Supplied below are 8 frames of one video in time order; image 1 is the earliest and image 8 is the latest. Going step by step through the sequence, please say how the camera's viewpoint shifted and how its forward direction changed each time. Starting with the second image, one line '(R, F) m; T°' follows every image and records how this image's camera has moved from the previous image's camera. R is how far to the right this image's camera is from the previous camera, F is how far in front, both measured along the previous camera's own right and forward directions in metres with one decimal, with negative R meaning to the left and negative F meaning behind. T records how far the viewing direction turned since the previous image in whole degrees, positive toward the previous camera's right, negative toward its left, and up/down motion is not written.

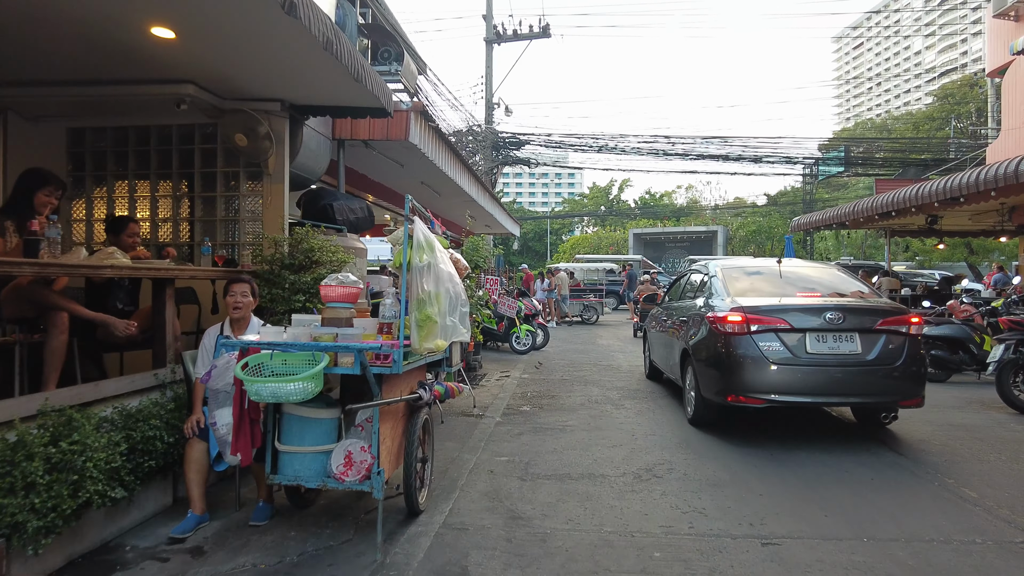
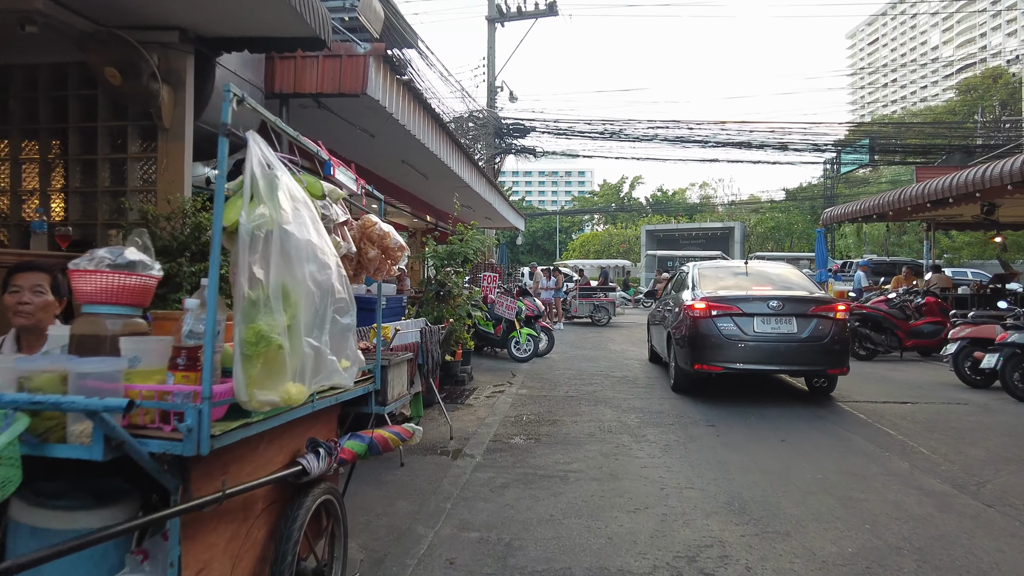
(+0.2, +1.5) m; -1°
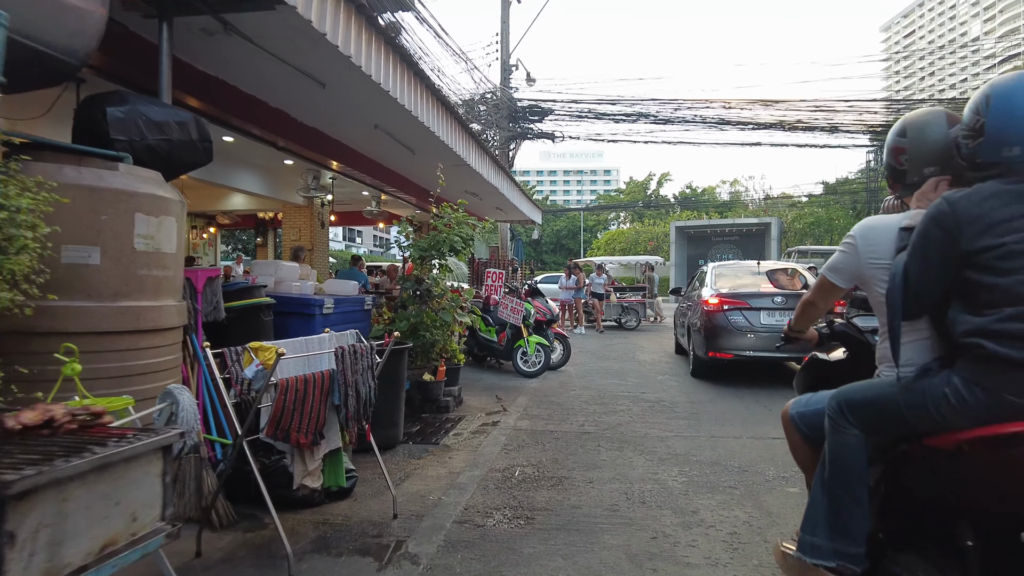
(+0.2, +1.8) m; -2°
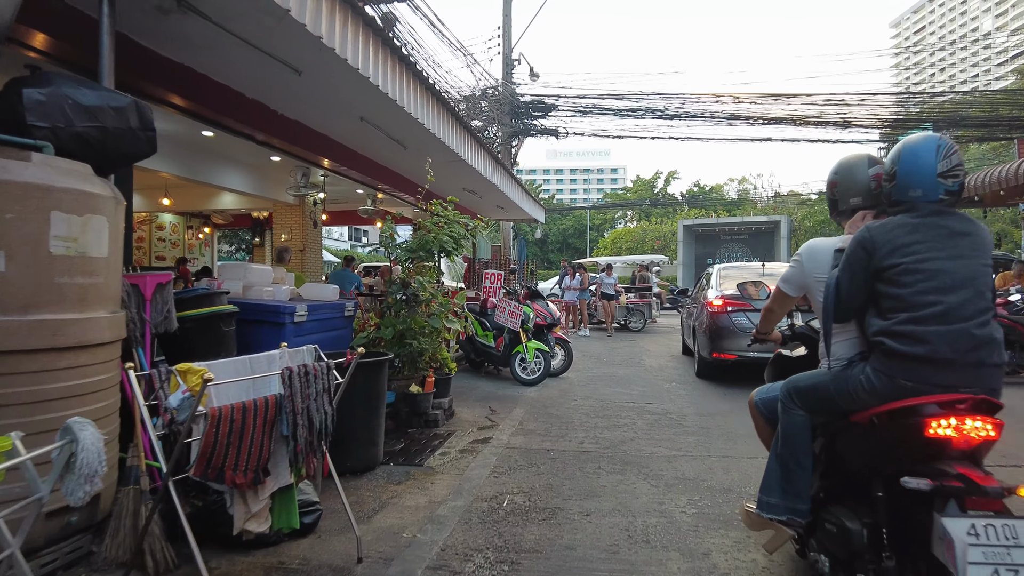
(+0.1, +0.4) m; -1°
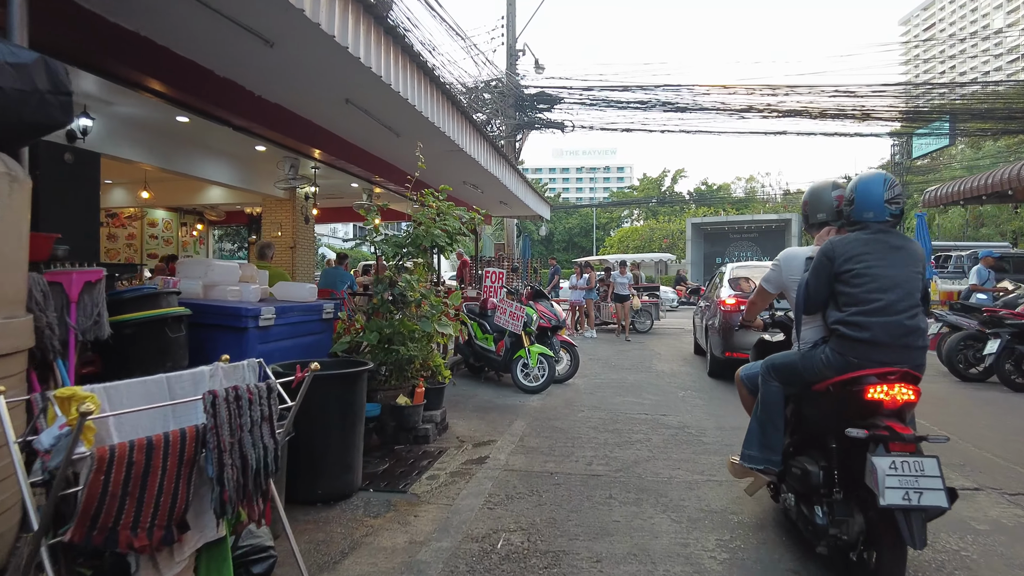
(0.0, +0.6) m; 0°
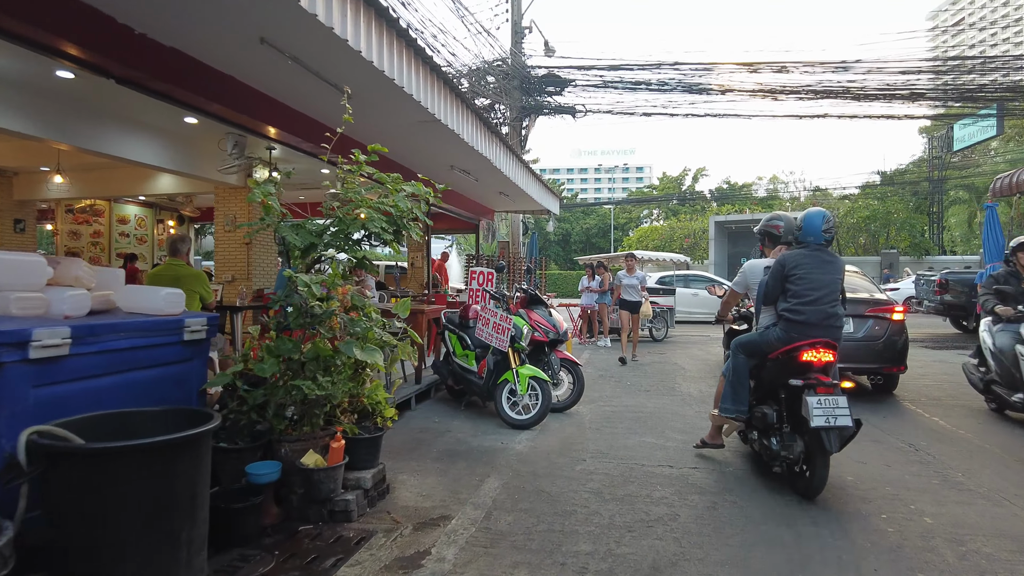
(+0.3, +1.5) m; -2°
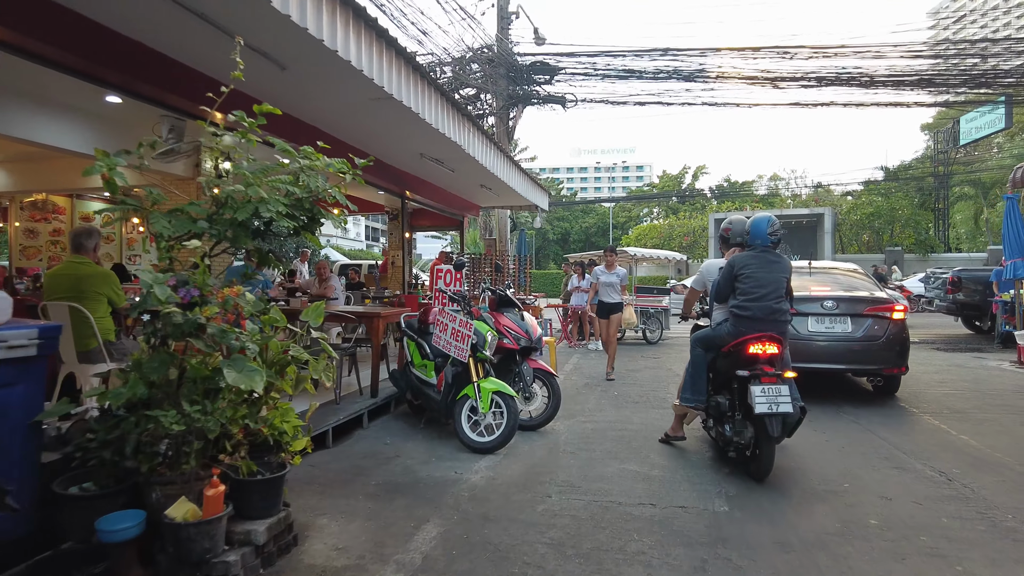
(+0.3, +0.8) m; 0°
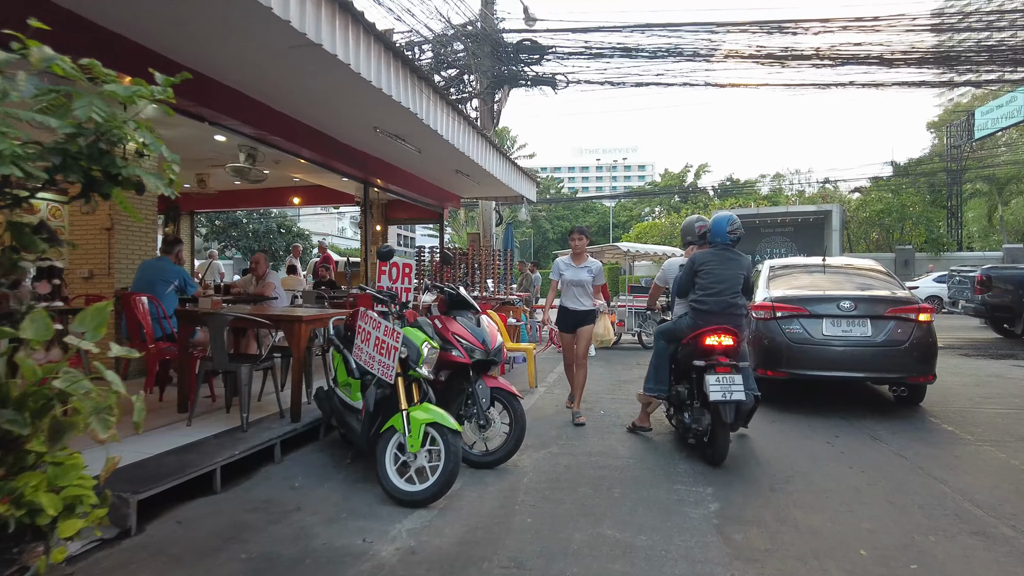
(+0.3, +1.1) m; 0°
